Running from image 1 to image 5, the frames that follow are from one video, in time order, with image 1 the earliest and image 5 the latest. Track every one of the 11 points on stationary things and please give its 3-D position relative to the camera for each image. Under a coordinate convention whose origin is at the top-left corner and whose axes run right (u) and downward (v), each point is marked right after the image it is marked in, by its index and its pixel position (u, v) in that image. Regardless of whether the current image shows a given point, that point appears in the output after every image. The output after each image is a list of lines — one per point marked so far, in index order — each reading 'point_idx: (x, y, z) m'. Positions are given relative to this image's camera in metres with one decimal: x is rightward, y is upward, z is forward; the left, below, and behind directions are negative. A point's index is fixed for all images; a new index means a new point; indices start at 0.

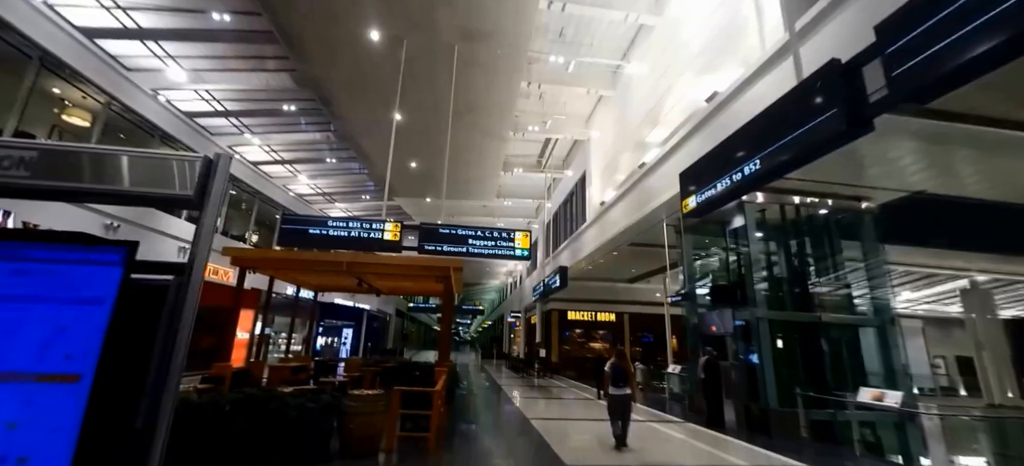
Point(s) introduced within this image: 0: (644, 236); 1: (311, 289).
0: (+2.6, -0.1, +7.9) m
1: (-3.3, -0.9, +6.6) m
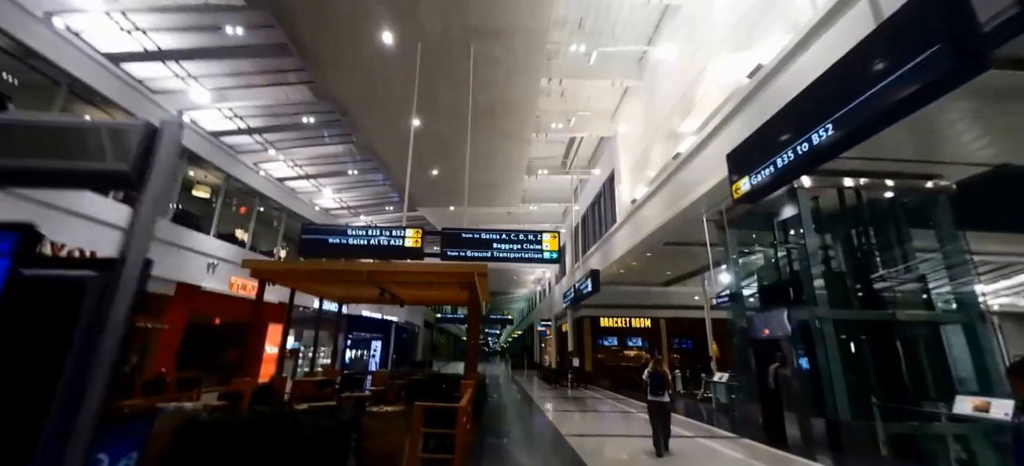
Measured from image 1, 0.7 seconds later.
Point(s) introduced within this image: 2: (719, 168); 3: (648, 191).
0: (+3.1, 0.0, +7.4) m
1: (-2.9, -1.0, +6.4) m
2: (+2.7, +0.8, +5.1) m
3: (+2.4, +0.8, +7.4) m
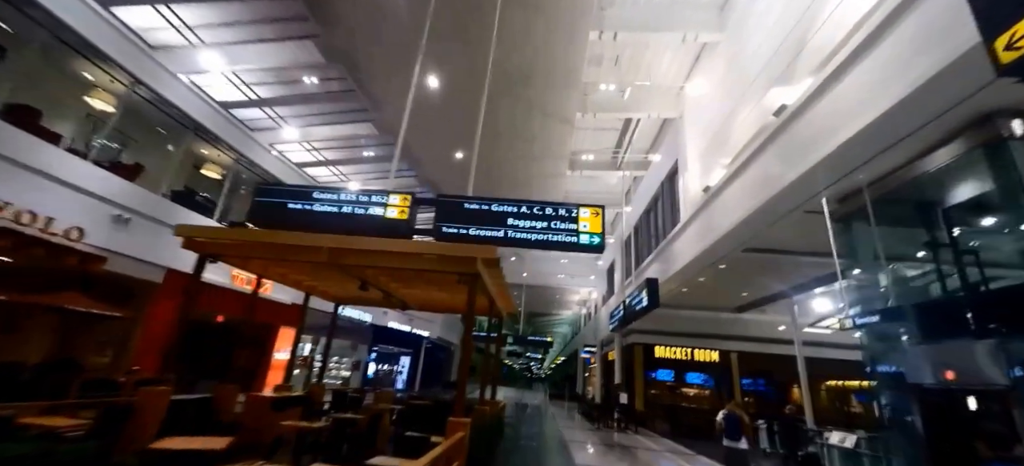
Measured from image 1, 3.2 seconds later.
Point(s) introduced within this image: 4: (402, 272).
0: (+3.6, 0.0, +5.4) m
1: (-2.5, -0.8, +5.1) m
2: (+2.9, +1.0, +3.3) m
3: (+2.9, +0.8, +5.6) m
4: (-1.1, -0.4, +4.1) m
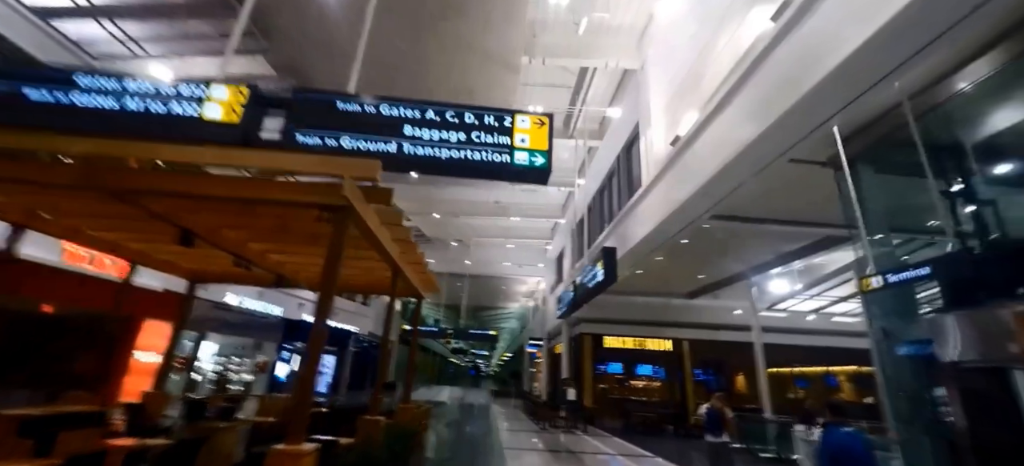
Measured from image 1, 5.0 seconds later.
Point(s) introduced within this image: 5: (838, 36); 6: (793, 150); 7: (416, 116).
0: (+2.7, +0.4, +4.6) m
1: (-3.3, -0.2, +3.5) m
2: (+2.3, +1.4, +2.4) m
3: (+2.1, +1.3, +4.6) m
4: (-1.8, +0.1, +2.6) m
5: (+2.3, +1.4, +2.6) m
6: (+2.5, +0.8, +3.5) m
7: (-0.5, +0.7, +2.4) m
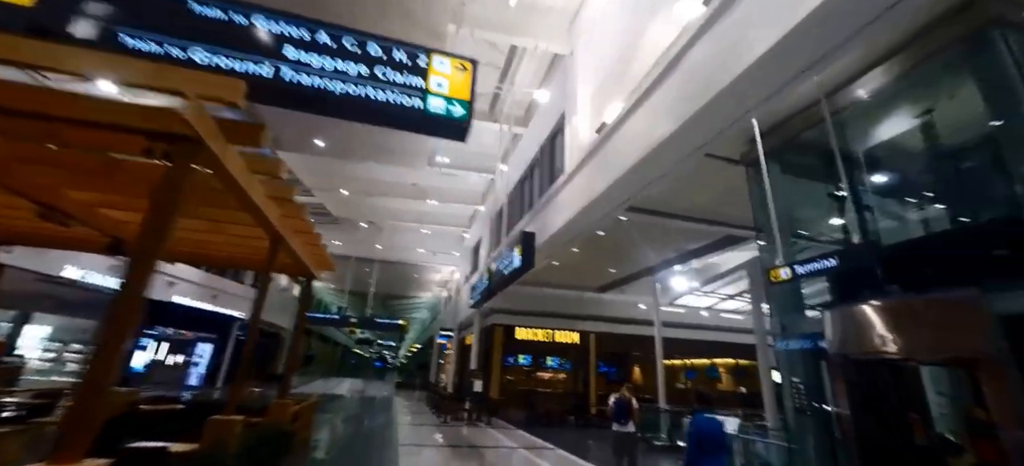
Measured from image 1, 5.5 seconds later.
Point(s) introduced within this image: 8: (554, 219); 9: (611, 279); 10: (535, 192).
0: (+1.8, +0.5, +4.7) m
1: (-3.9, +0.2, +2.5) m
2: (+1.9, +1.5, +2.4) m
3: (+1.2, +1.4, +4.6) m
4: (-2.2, +0.5, +1.9) m
5: (+1.8, +1.4, +2.7) m
6: (+1.8, +0.8, +3.6) m
7: (-0.9, +0.9, +1.9) m
8: (+0.7, +0.2, +6.1) m
9: (+2.3, -1.1, +9.2) m
10: (+0.4, +0.8, +7.6) m
